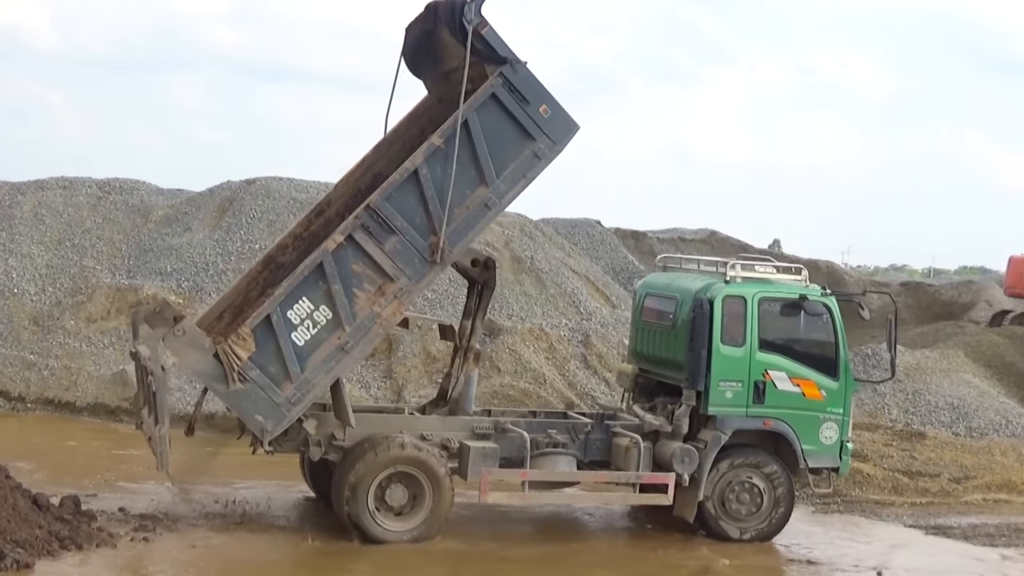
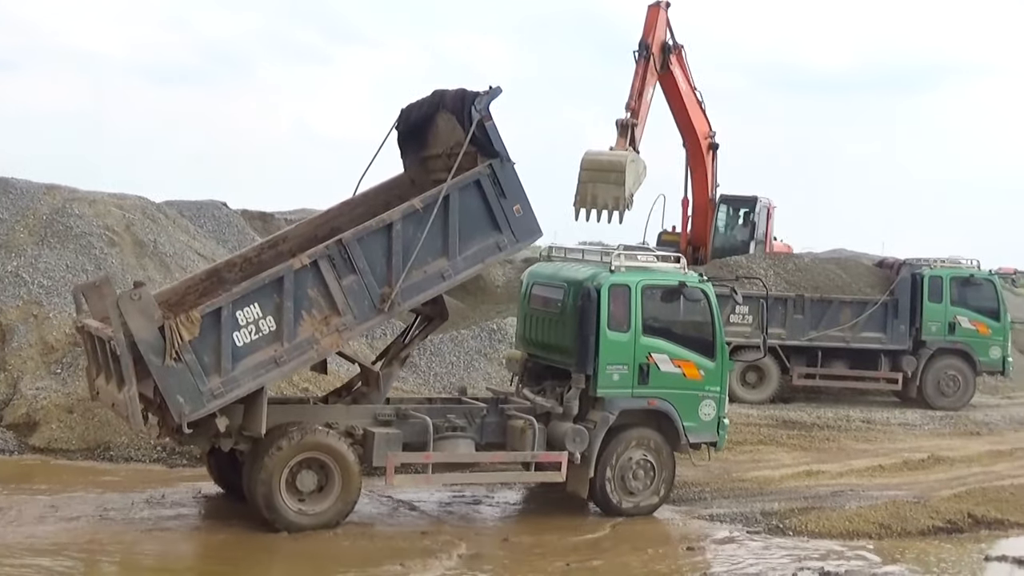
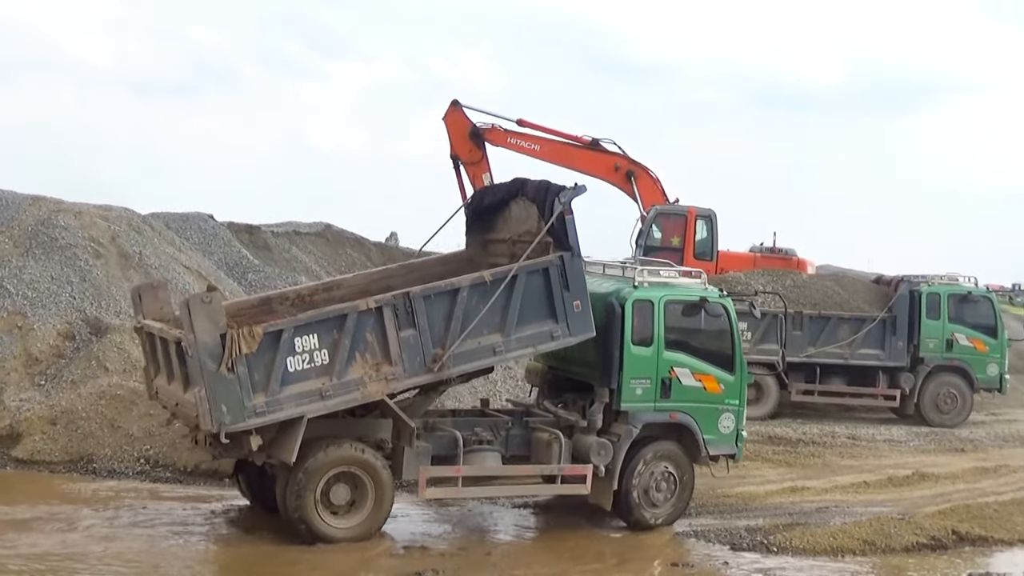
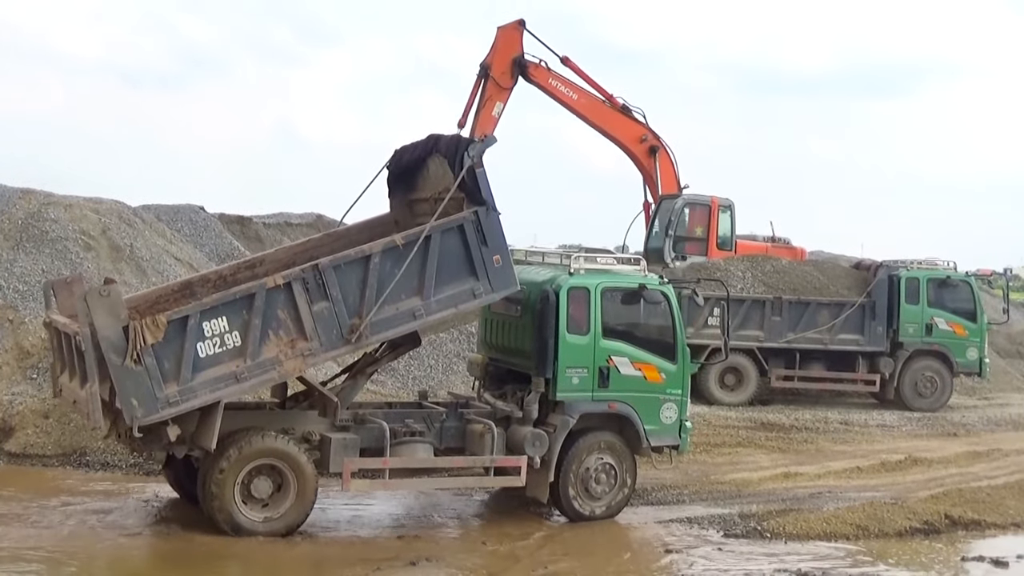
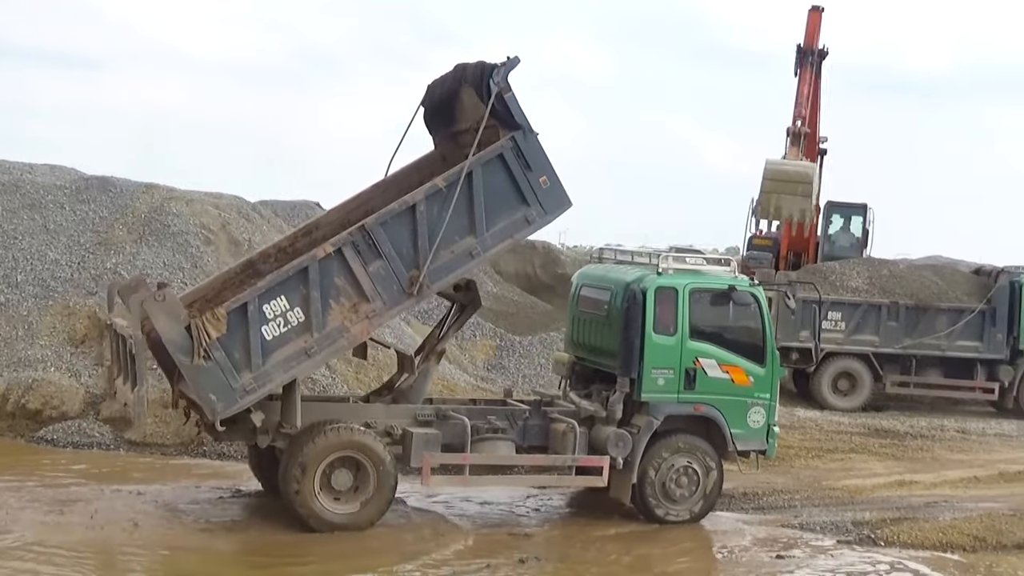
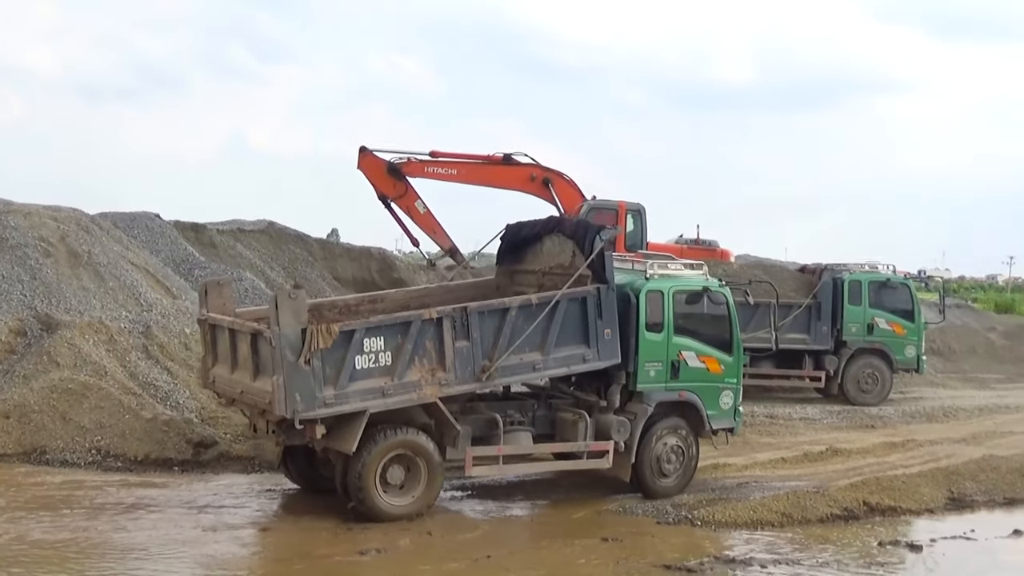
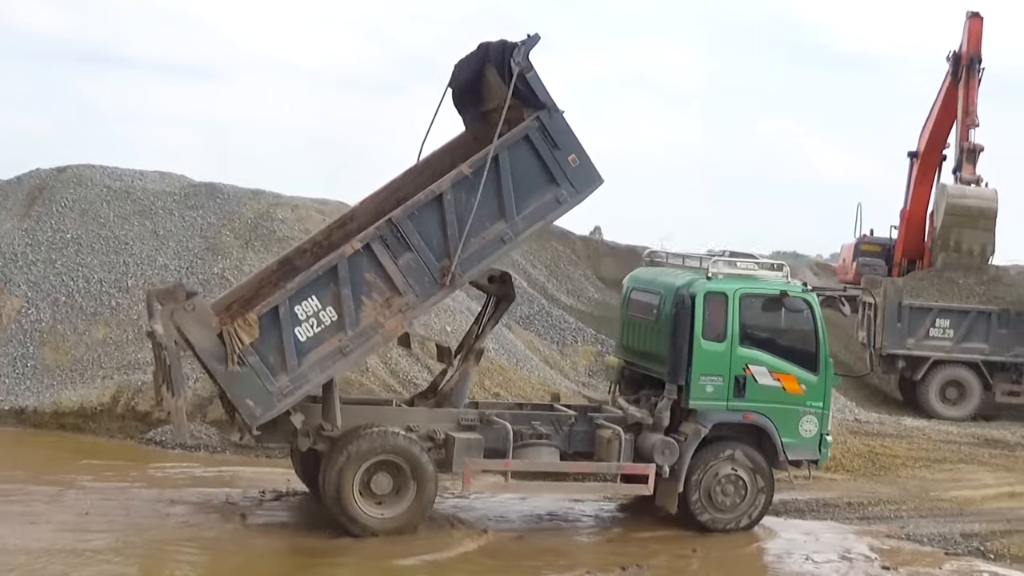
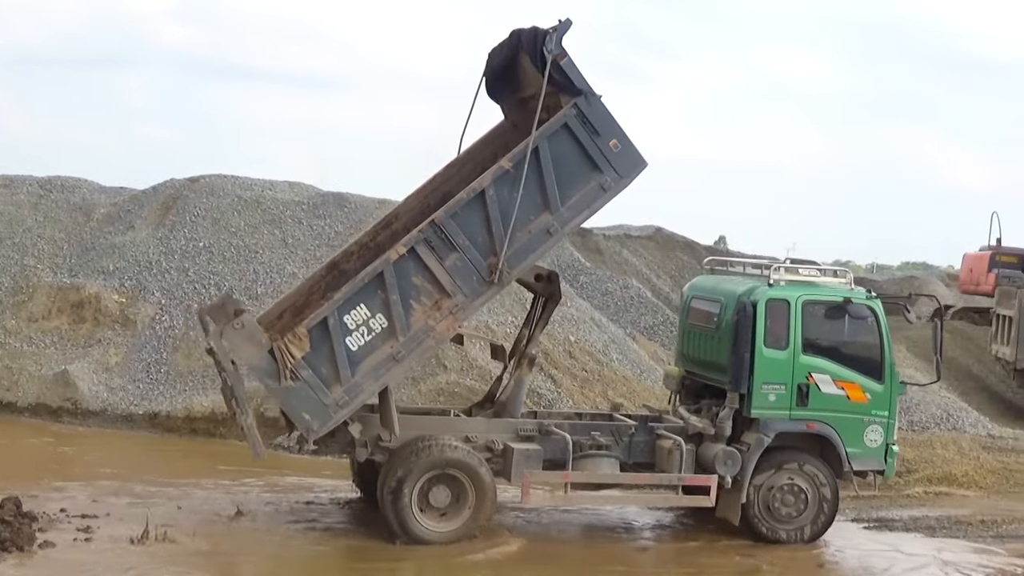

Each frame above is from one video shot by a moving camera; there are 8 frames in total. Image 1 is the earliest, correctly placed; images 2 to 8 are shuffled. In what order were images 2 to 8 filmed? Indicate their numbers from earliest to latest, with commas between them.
8, 7, 5, 2, 4, 3, 6
